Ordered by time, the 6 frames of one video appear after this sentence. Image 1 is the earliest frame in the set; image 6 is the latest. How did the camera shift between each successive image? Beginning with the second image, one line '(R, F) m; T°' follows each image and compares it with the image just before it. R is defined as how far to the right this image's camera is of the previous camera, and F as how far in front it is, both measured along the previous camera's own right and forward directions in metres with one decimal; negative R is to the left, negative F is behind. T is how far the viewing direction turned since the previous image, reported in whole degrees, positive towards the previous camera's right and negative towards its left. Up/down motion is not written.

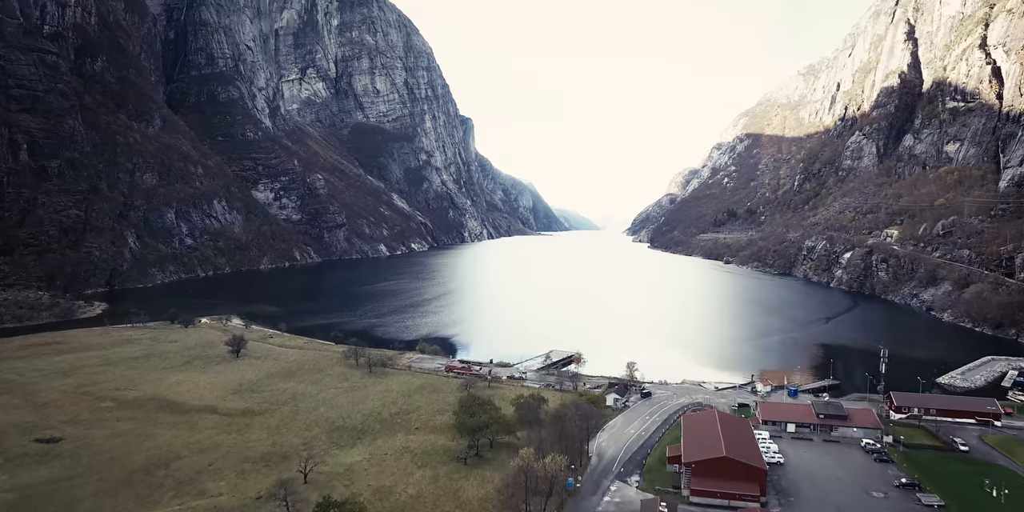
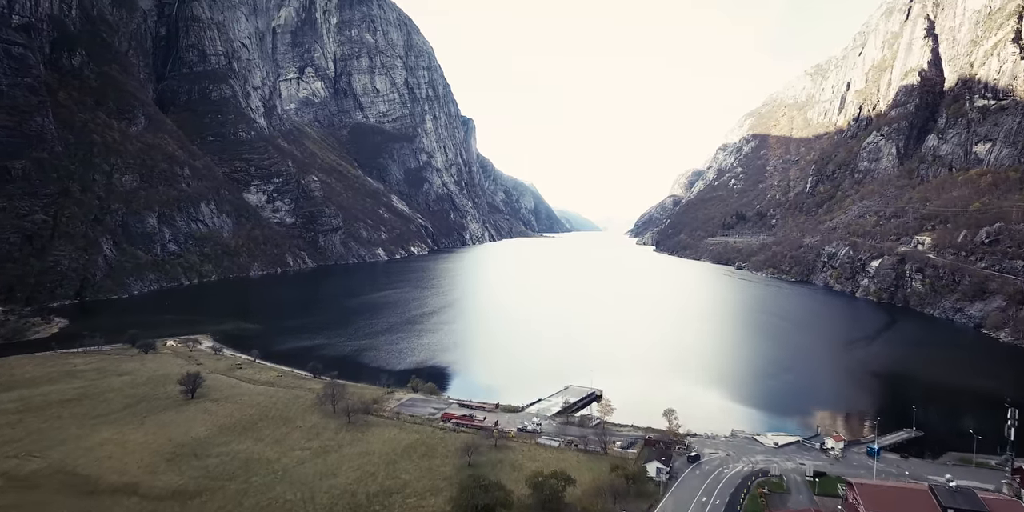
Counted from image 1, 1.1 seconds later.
(-0.5, +5.6) m; 0°
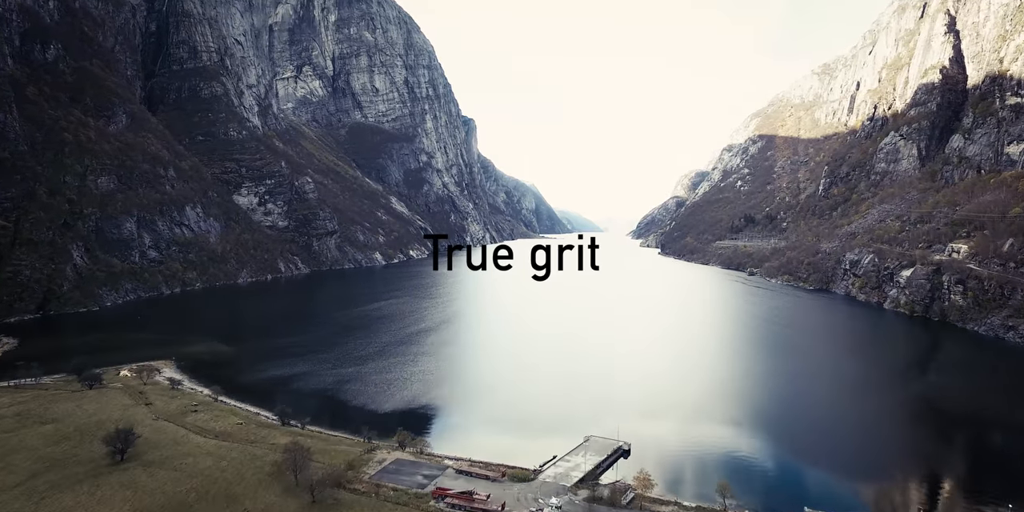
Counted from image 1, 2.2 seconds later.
(-0.4, +5.6) m; 0°
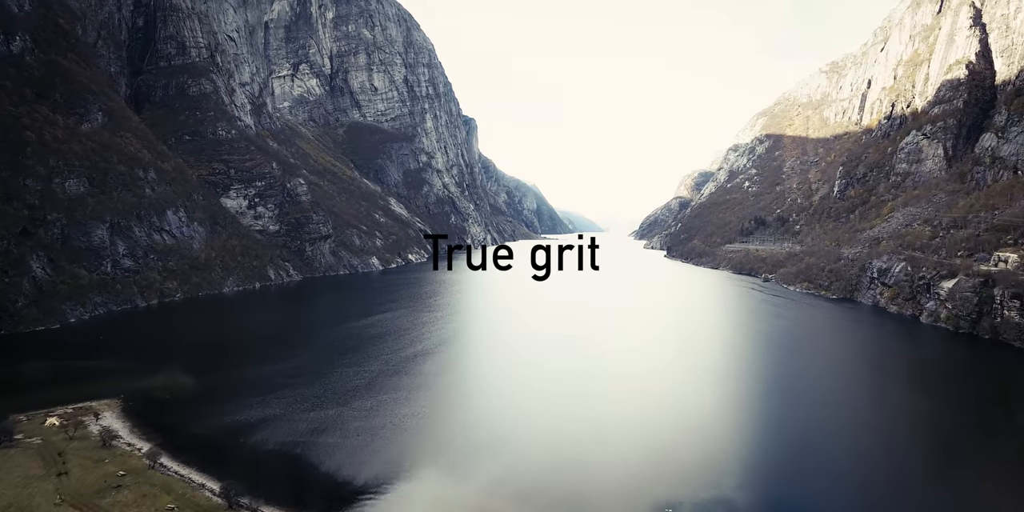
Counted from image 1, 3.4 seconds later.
(-0.5, +6.3) m; 0°
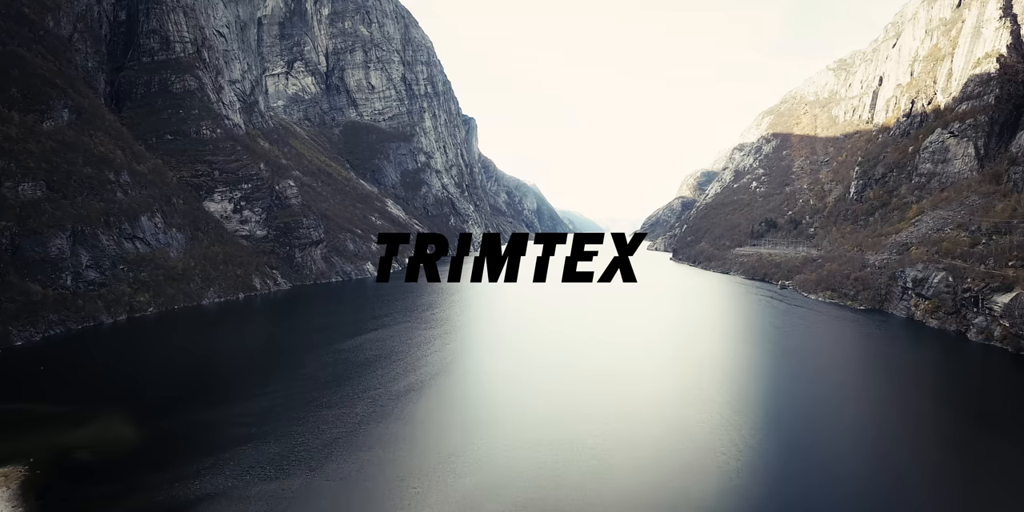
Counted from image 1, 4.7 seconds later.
(-0.6, +7.0) m; 0°
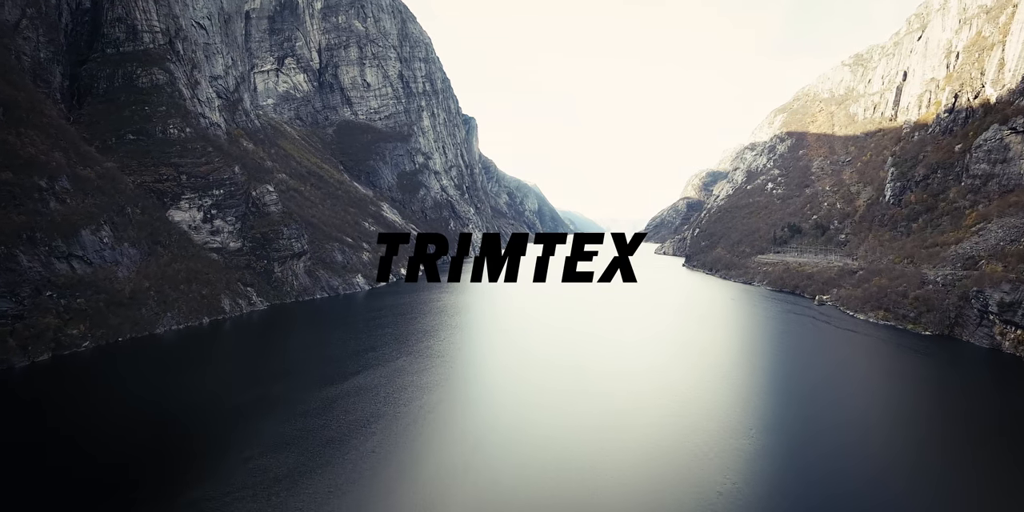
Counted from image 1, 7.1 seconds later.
(-1.3, +12.9) m; 0°
